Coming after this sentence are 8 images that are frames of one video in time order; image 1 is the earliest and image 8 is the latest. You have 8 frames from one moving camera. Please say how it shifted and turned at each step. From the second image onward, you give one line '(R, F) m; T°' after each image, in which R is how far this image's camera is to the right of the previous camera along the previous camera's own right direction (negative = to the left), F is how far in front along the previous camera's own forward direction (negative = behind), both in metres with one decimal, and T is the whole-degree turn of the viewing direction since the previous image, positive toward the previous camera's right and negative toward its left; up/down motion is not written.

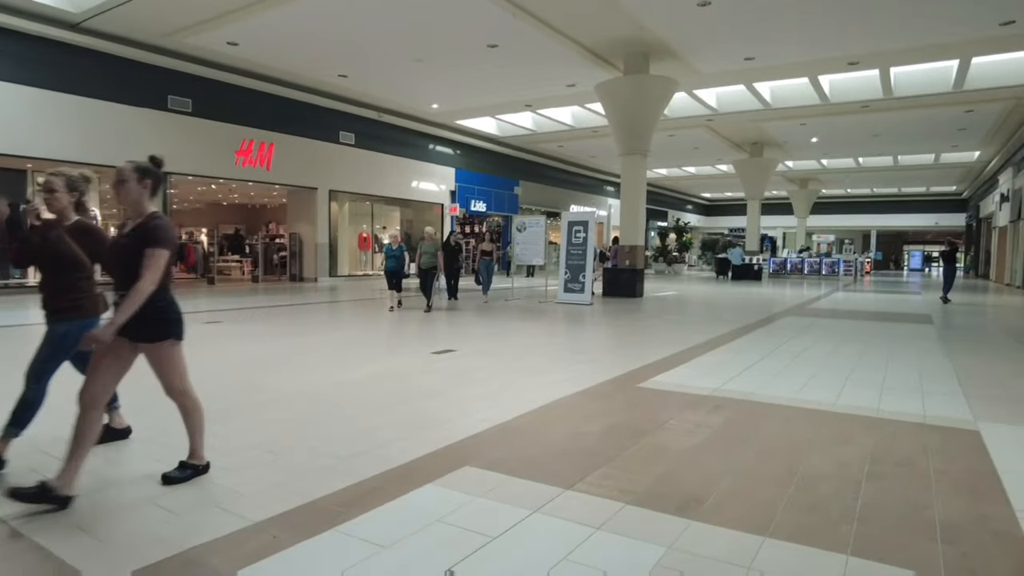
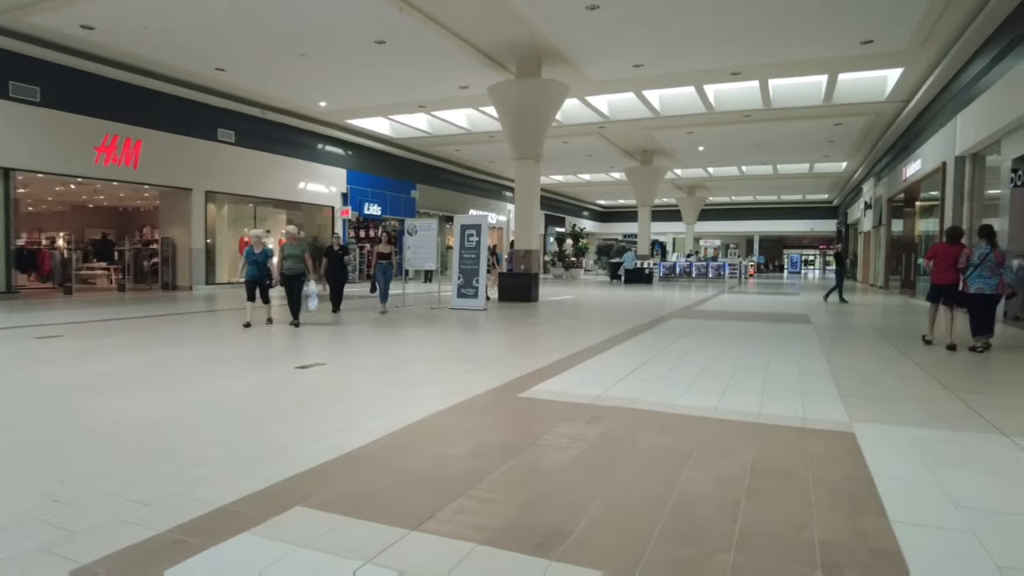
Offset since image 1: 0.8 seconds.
(+0.2, +0.4) m; +8°
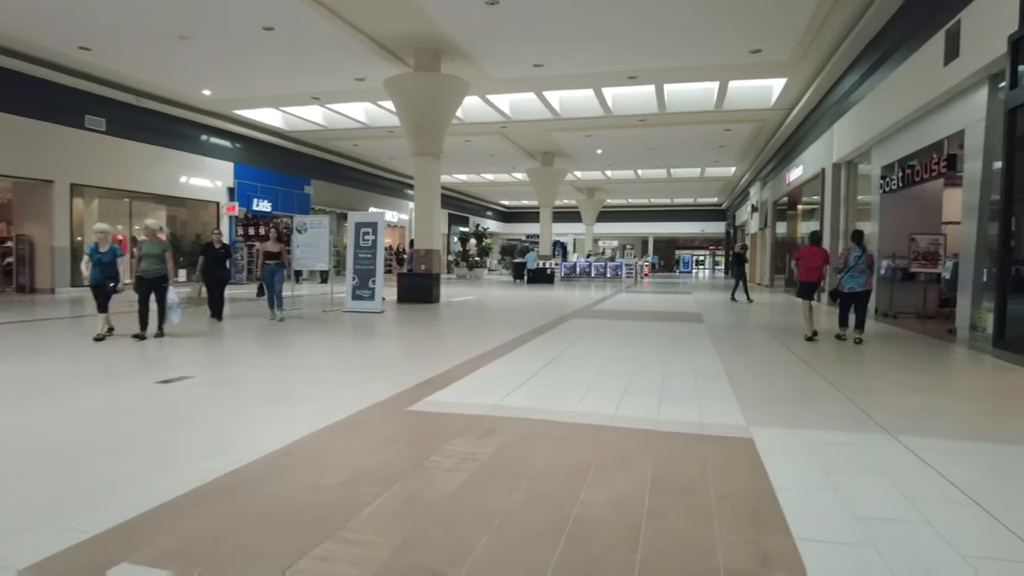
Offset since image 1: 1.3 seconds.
(+0.1, +0.3) m; +8°
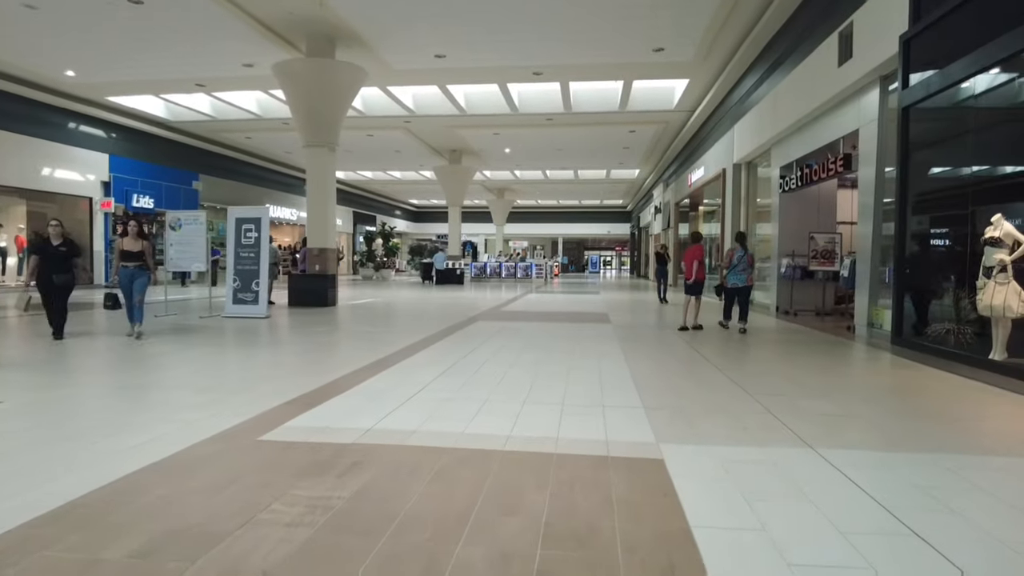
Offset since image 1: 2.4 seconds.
(+0.2, +0.6) m; +8°
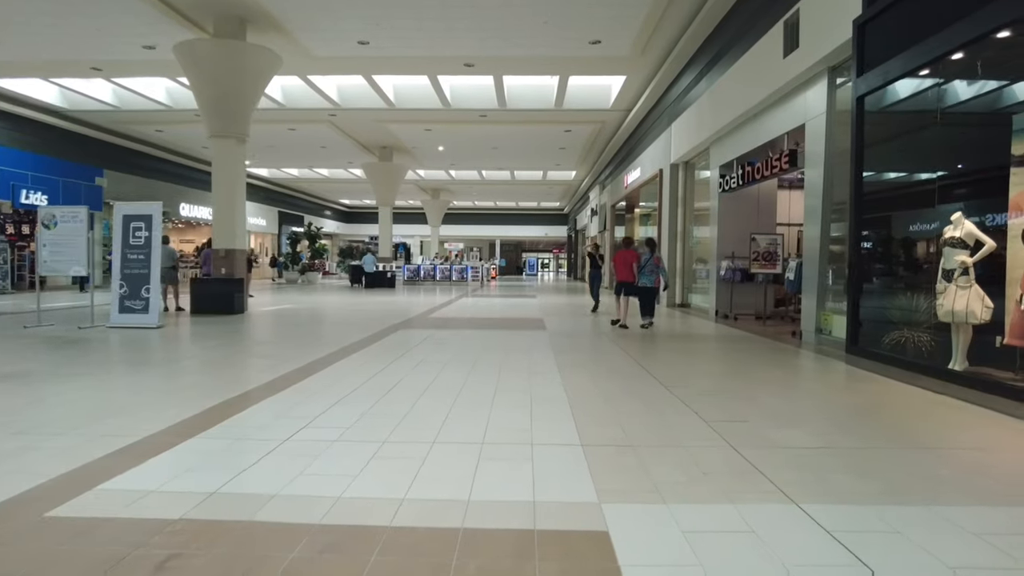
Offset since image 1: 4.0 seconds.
(+0.2, +0.8) m; +5°
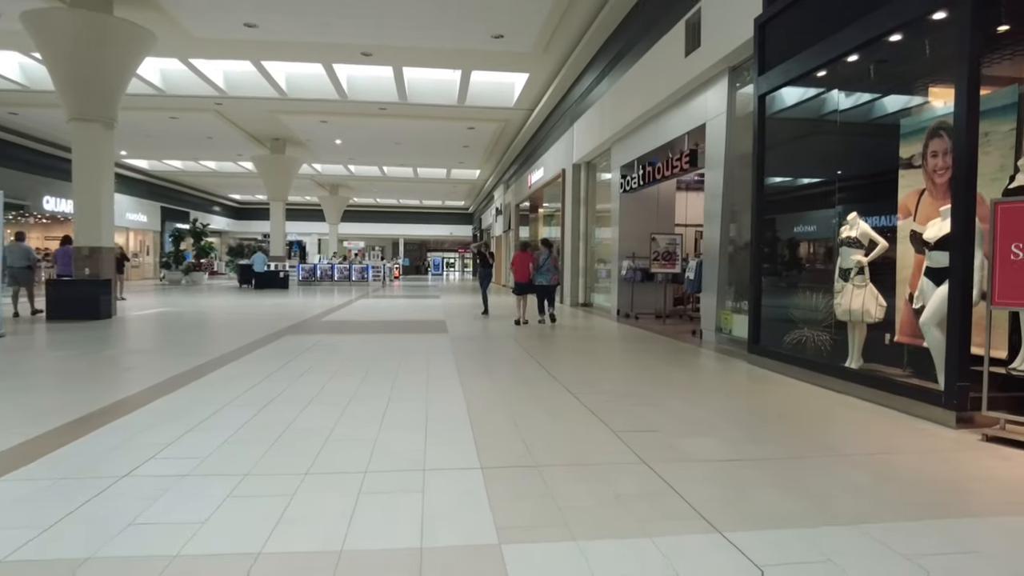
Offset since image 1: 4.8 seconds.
(+0.1, +0.4) m; +8°
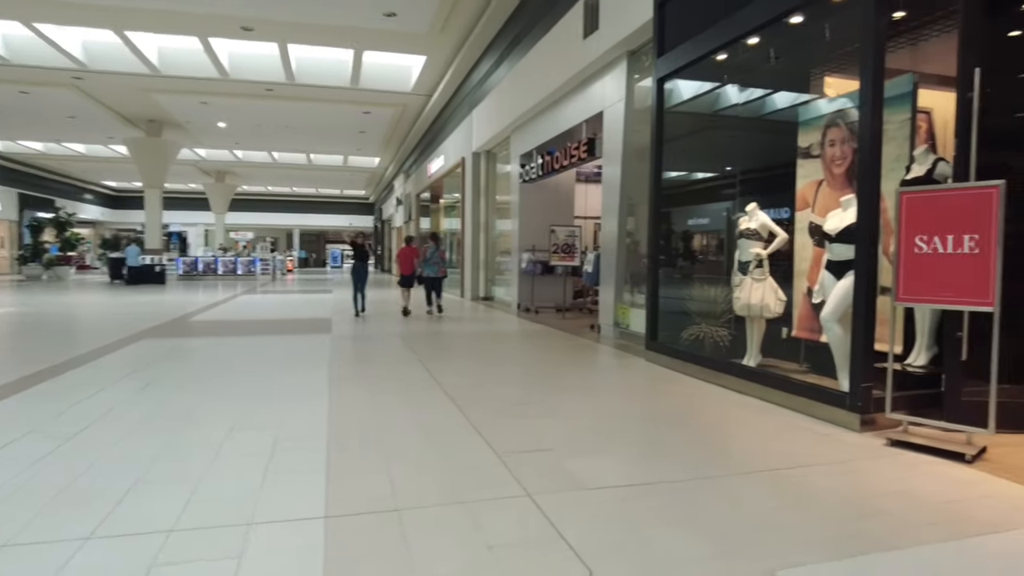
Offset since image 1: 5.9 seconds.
(+0.2, +0.5) m; +8°
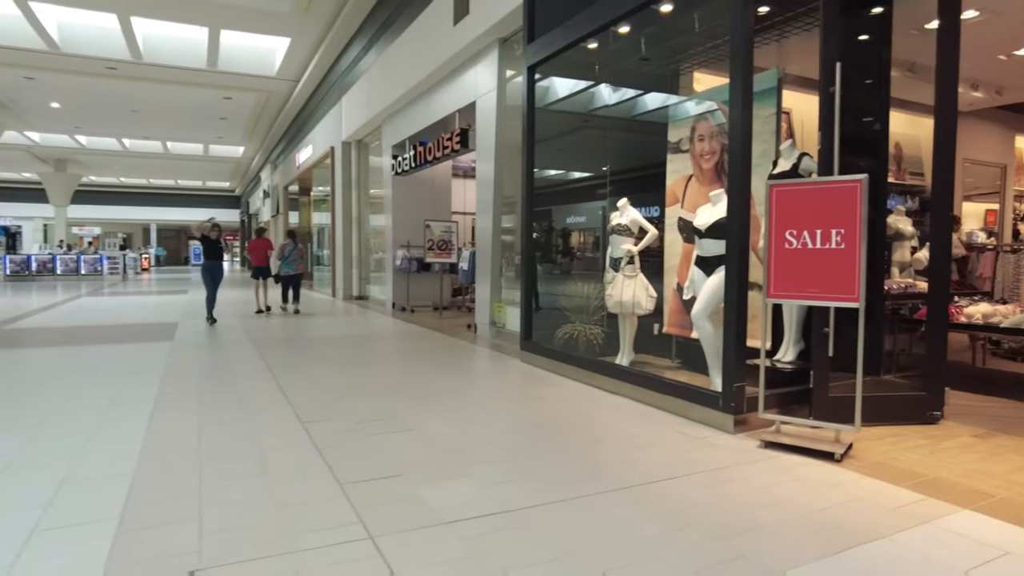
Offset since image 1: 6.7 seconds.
(+0.1, +0.4) m; +10°
